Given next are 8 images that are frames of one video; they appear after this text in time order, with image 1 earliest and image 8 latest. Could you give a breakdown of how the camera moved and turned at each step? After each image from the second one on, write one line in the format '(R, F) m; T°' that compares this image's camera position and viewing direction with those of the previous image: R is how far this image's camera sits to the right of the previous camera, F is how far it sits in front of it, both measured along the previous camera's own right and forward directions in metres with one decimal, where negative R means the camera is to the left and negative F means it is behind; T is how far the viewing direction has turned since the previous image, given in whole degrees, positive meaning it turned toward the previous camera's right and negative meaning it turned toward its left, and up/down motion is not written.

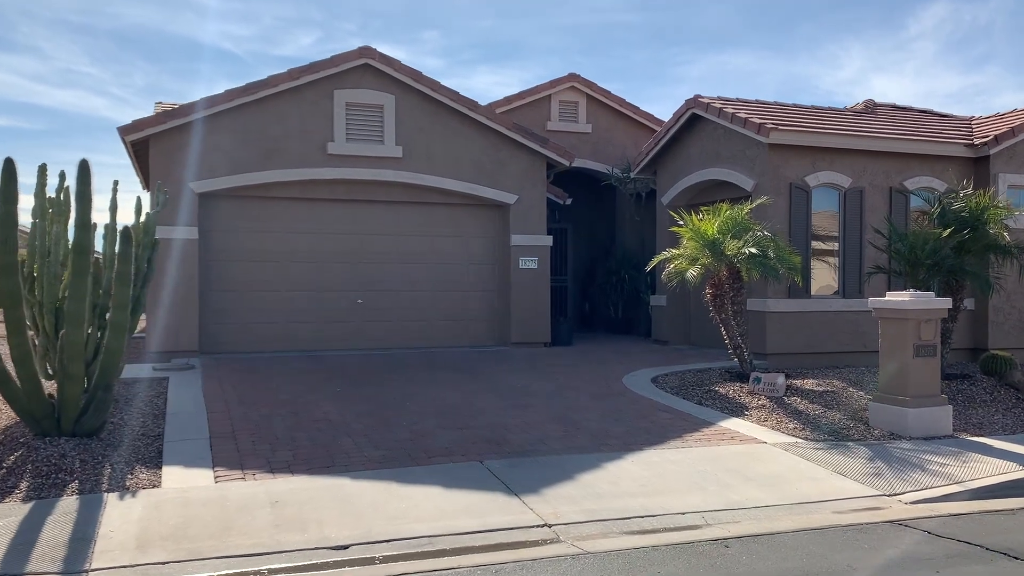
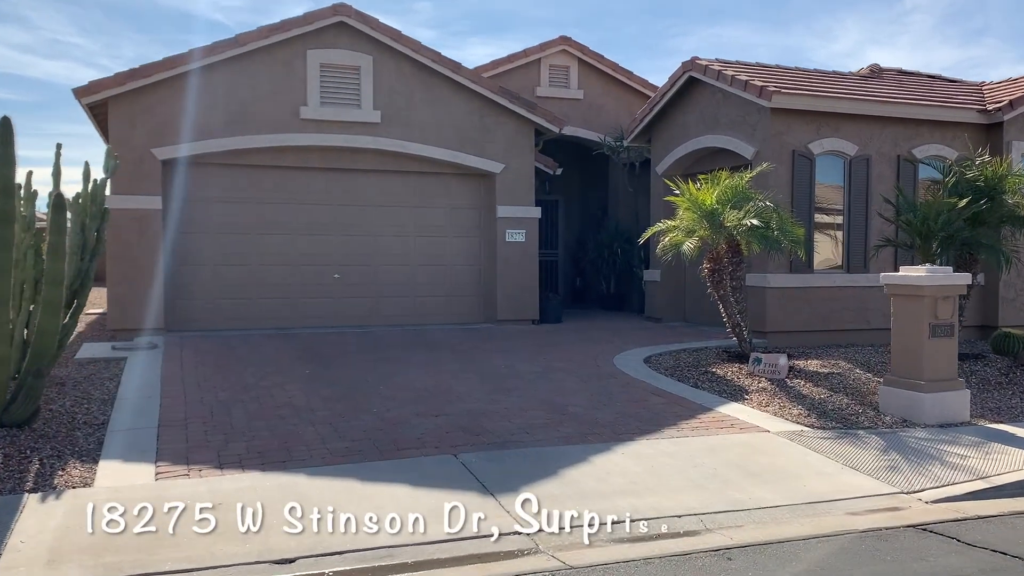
(+0.1, +0.8) m; 0°
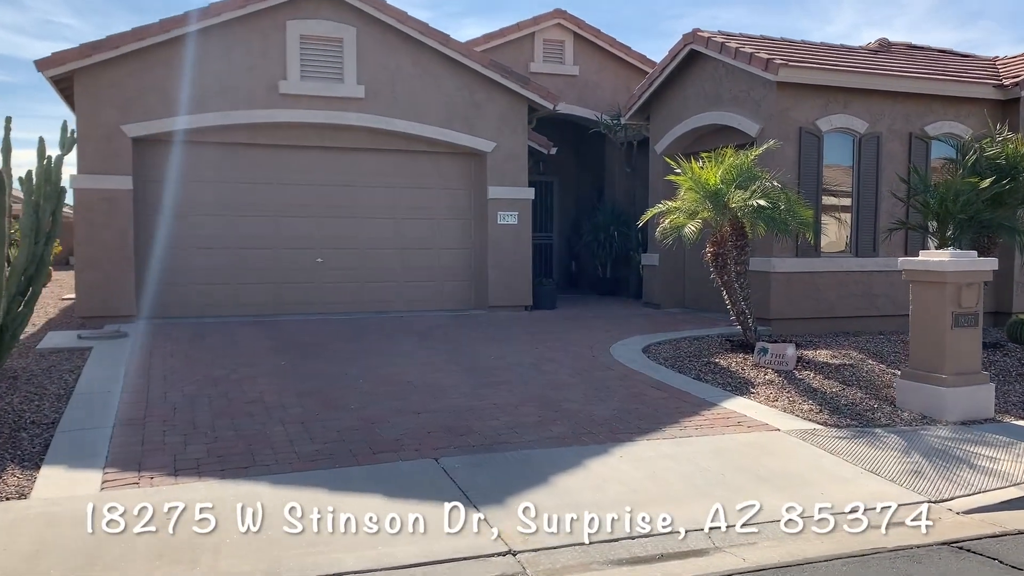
(+0.1, +0.7) m; 0°
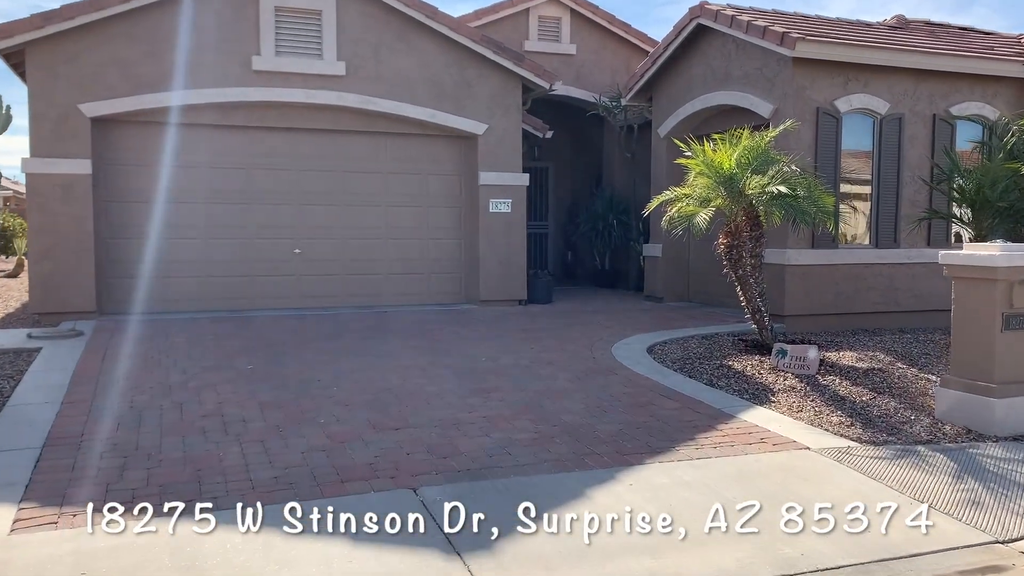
(0.0, +1.0) m; 0°
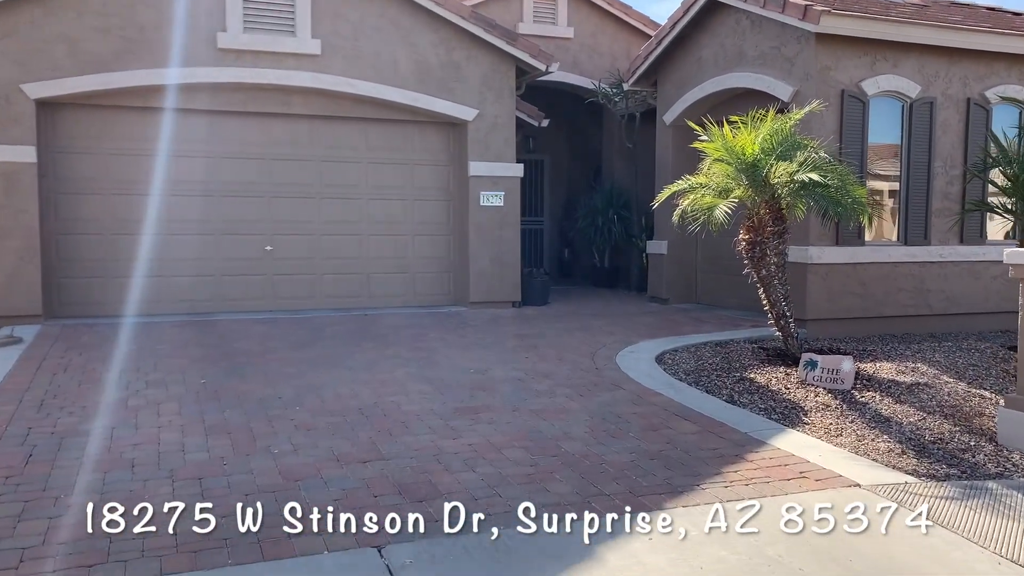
(0.0, +1.1) m; 0°
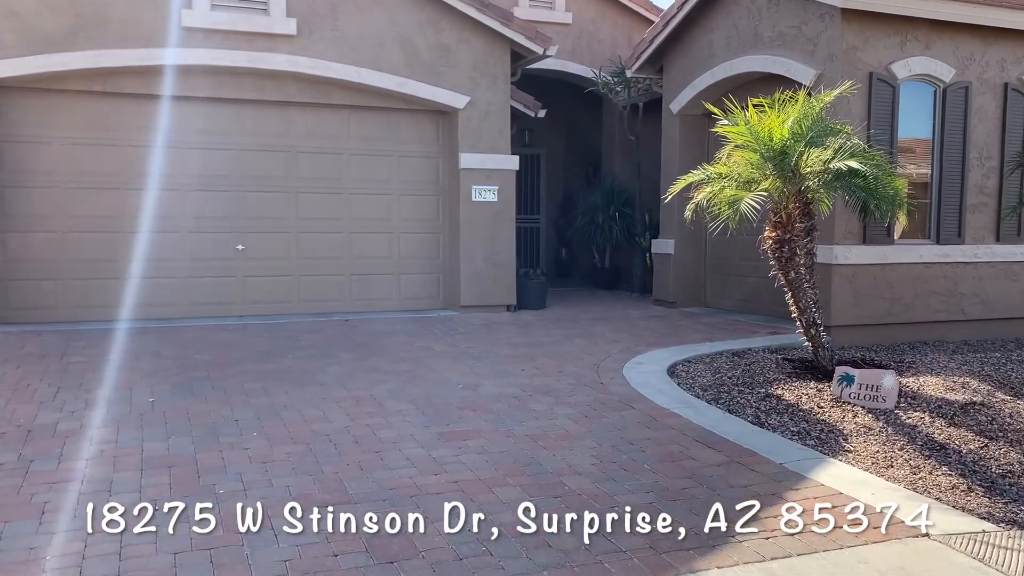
(0.0, +1.0) m; 0°
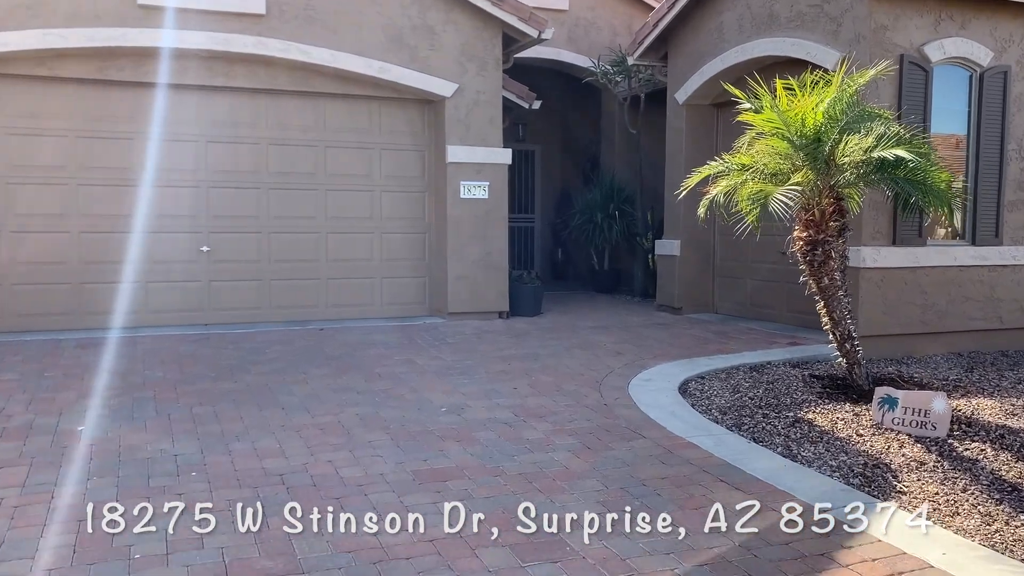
(0.0, +1.0) m; 0°
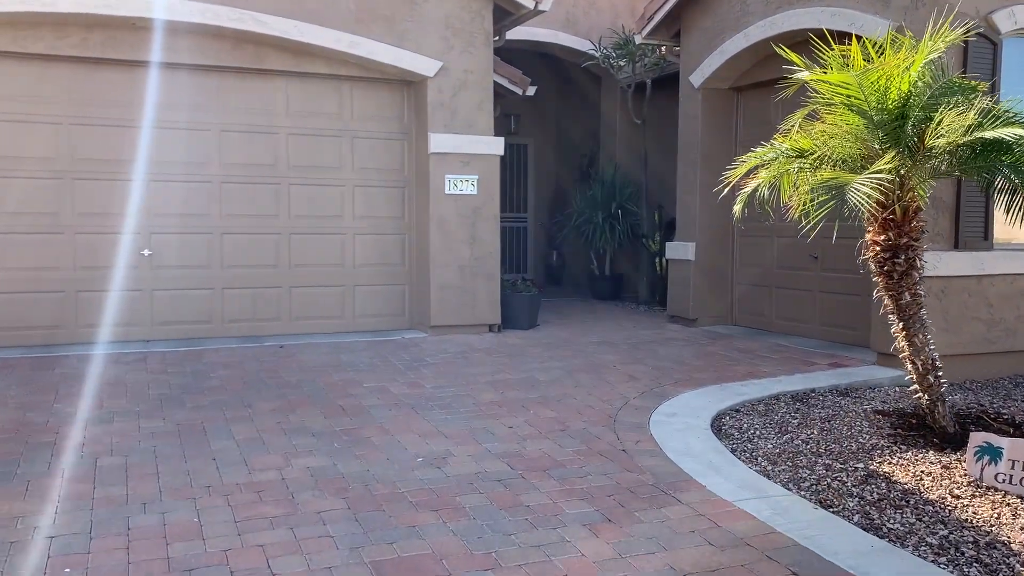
(0.0, +1.4) m; +1°
